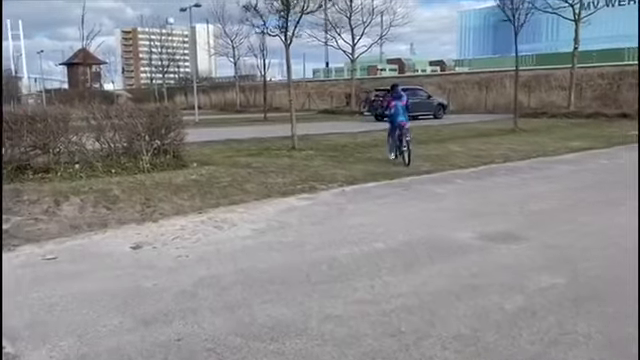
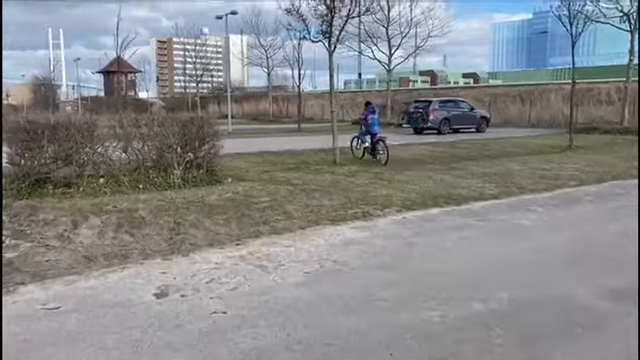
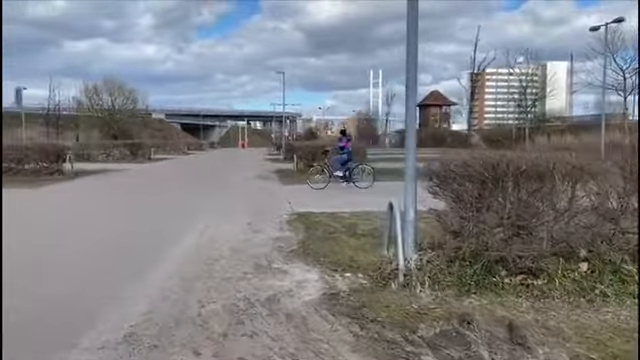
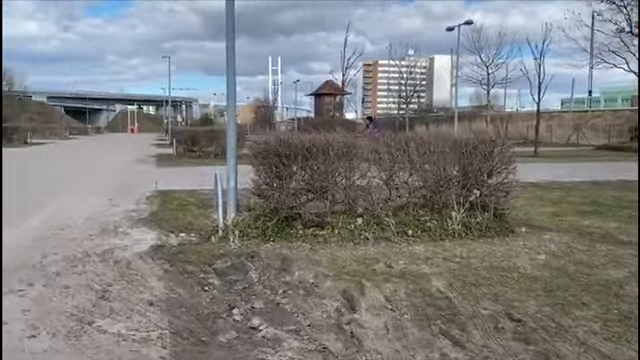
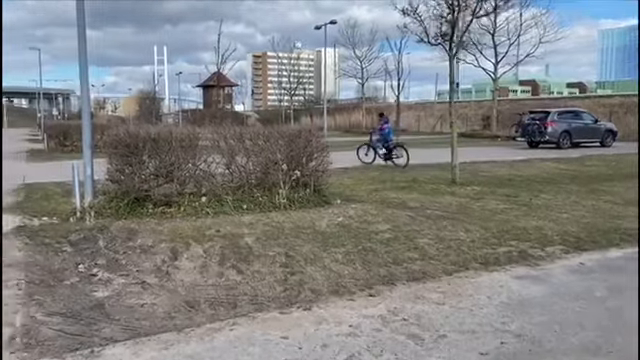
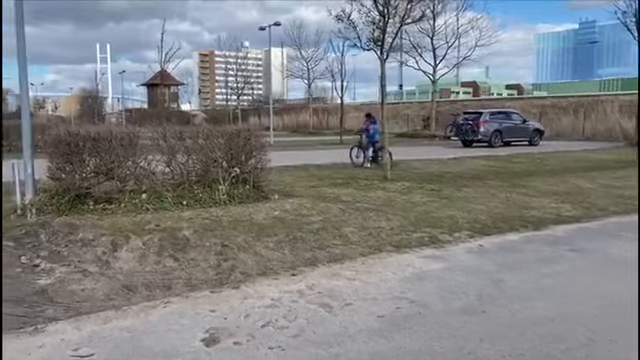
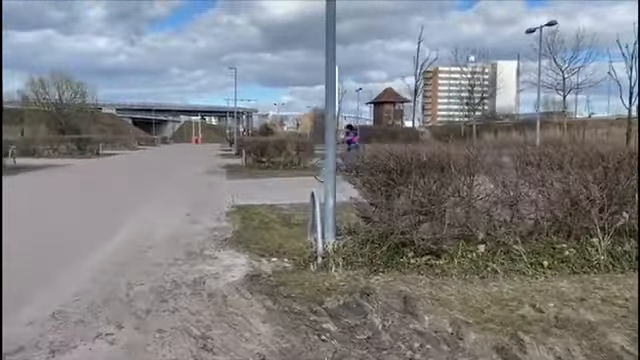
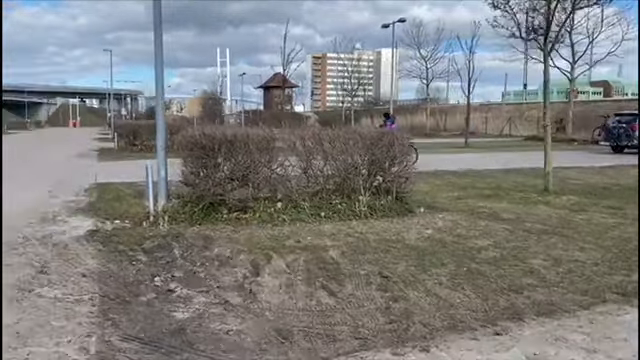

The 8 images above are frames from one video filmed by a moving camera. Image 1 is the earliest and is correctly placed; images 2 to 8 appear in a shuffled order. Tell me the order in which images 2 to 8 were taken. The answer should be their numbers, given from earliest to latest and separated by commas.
2, 6, 5, 8, 4, 7, 3
